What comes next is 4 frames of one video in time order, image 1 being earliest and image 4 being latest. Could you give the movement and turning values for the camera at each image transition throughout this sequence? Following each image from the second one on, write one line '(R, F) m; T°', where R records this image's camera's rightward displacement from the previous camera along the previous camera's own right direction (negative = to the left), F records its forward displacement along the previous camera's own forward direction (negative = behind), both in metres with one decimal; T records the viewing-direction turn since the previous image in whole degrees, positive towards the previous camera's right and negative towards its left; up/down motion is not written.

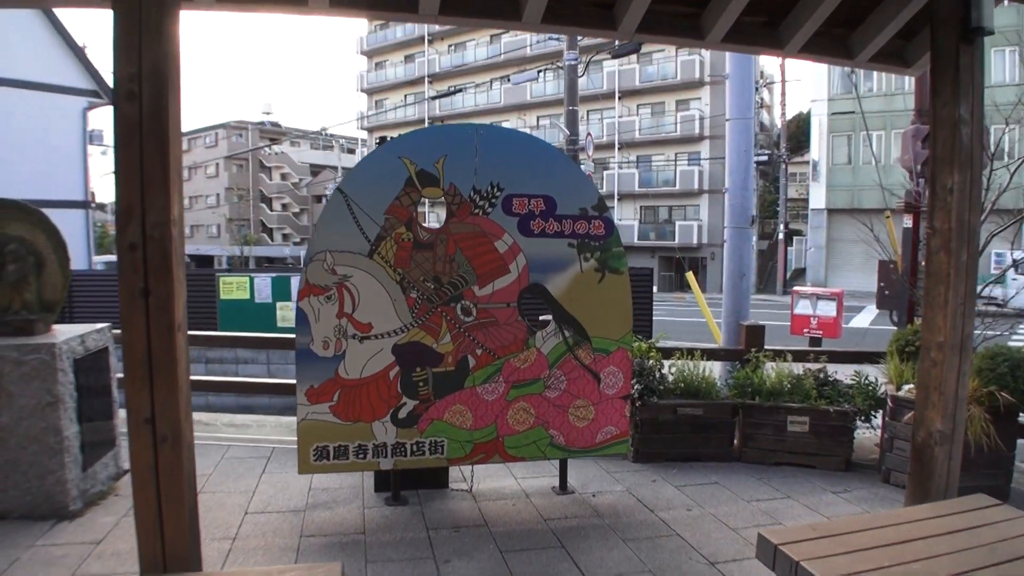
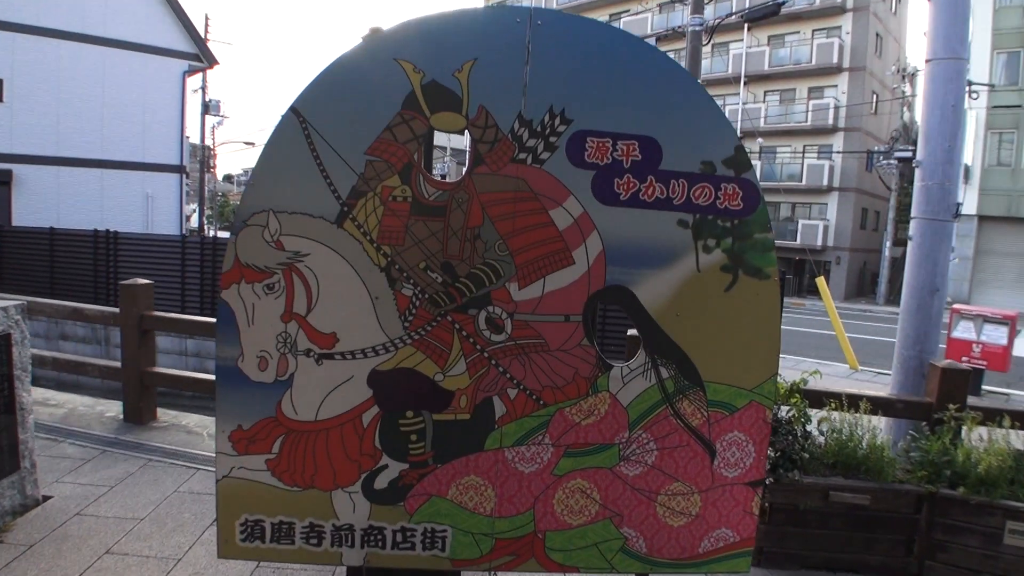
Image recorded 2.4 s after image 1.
(+0.1, +1.7) m; -8°
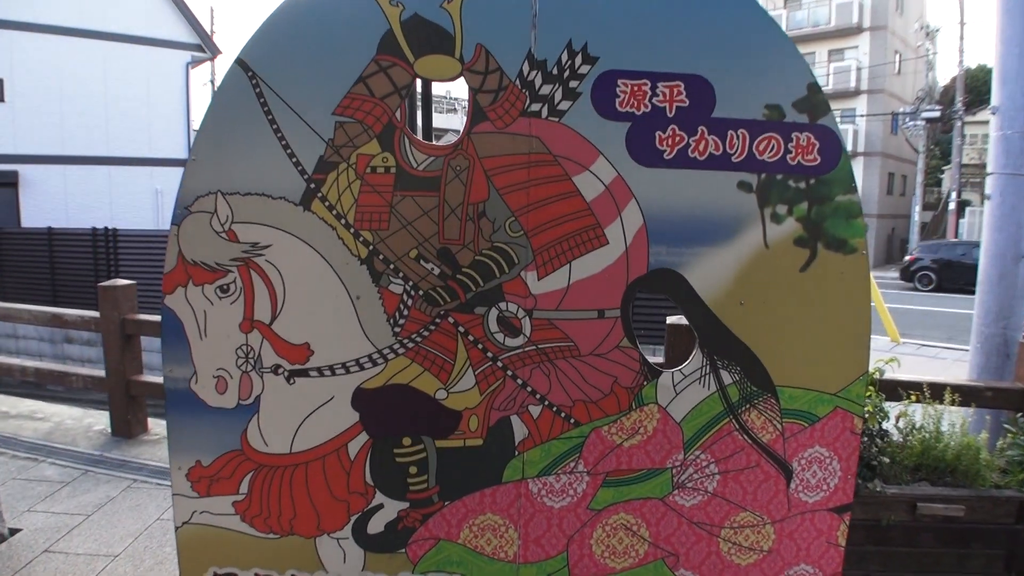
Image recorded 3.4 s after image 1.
(0.0, +0.5) m; -2°
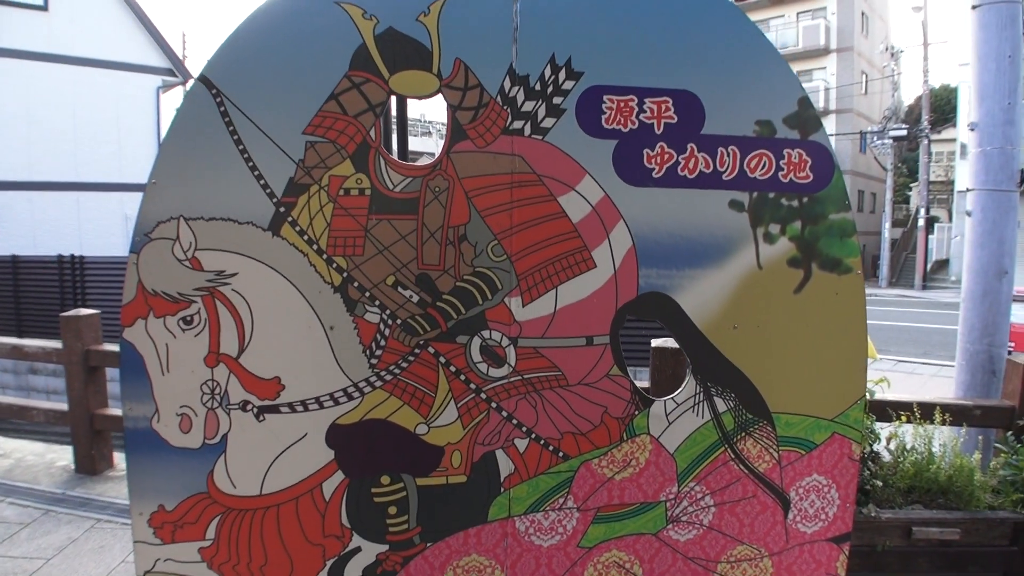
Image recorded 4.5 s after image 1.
(0.0, +0.1) m; +2°
